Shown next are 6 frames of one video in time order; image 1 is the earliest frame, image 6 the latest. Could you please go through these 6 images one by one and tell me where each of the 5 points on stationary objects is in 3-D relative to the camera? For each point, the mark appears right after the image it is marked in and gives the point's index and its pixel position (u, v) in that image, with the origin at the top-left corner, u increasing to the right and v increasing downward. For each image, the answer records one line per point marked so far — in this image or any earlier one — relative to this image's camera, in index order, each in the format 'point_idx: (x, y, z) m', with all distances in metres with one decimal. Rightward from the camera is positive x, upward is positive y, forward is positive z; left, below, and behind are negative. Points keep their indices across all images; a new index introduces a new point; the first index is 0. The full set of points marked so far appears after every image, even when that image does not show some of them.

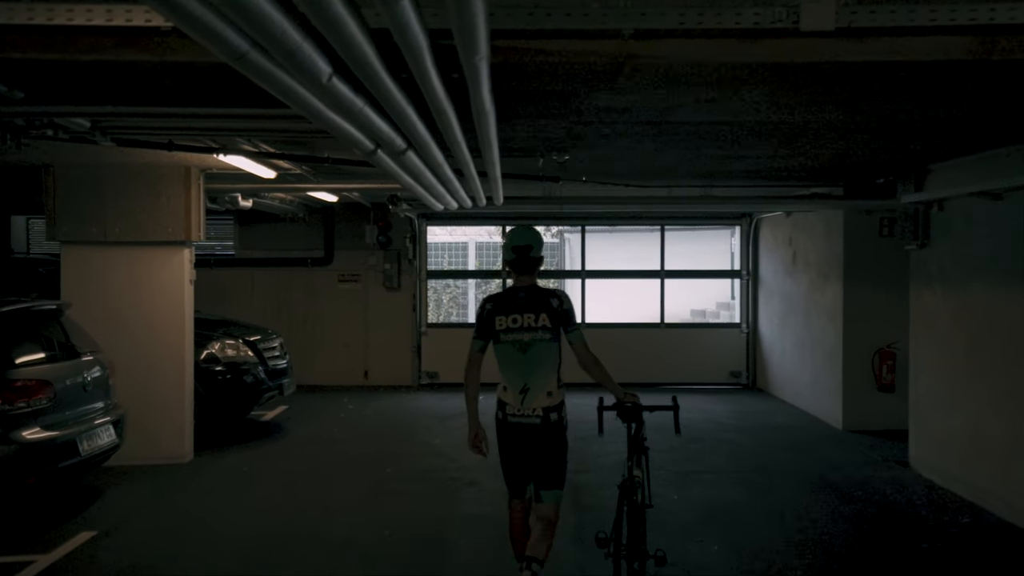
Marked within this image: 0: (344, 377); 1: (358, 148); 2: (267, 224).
0: (-2.0, -1.1, +10.9) m
1: (-0.7, +0.6, +4.0) m
2: (-2.9, +0.7, +10.9) m
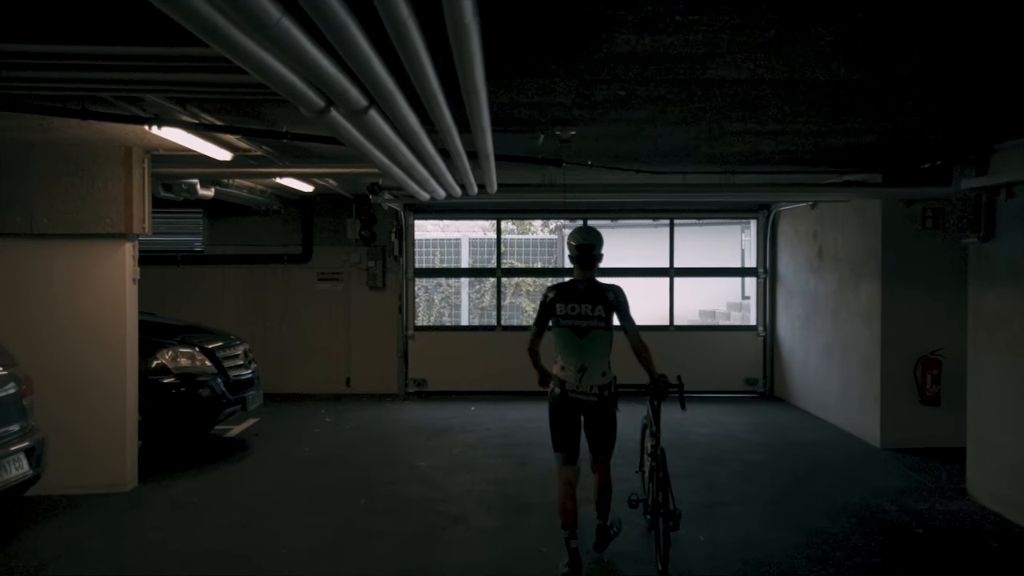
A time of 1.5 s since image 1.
0: (-2.0, -1.0, +10.0) m
1: (-0.7, +0.6, +3.1) m
2: (-3.0, +0.8, +10.0) m
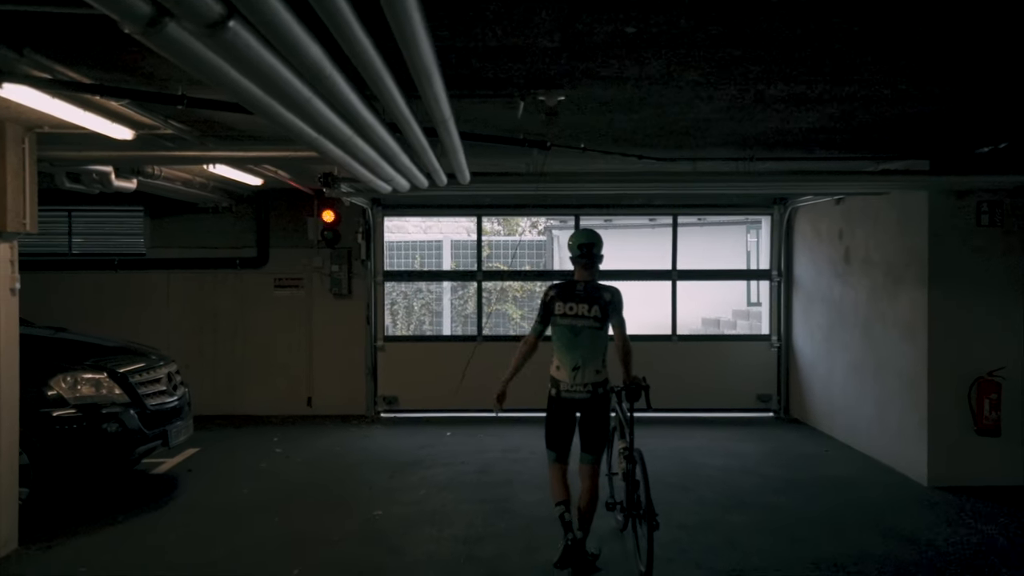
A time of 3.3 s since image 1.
0: (-2.2, -1.1, +8.8) m
1: (-0.8, +0.6, +1.9) m
2: (-3.2, +0.7, +8.8) m
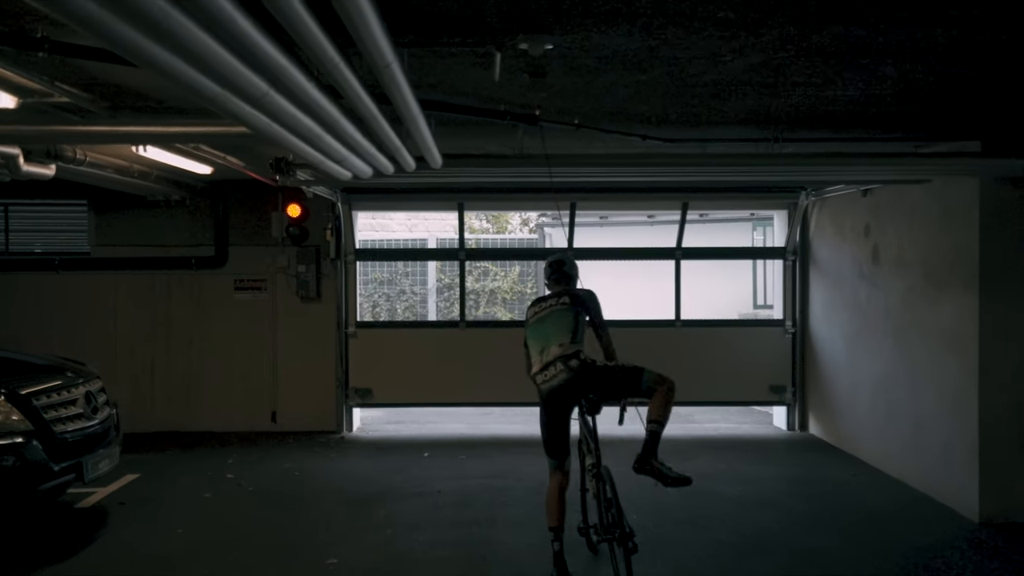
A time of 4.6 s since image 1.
0: (-2.3, -1.1, +7.9) m
1: (-0.9, +0.5, +1.1) m
2: (-3.3, +0.7, +7.9) m
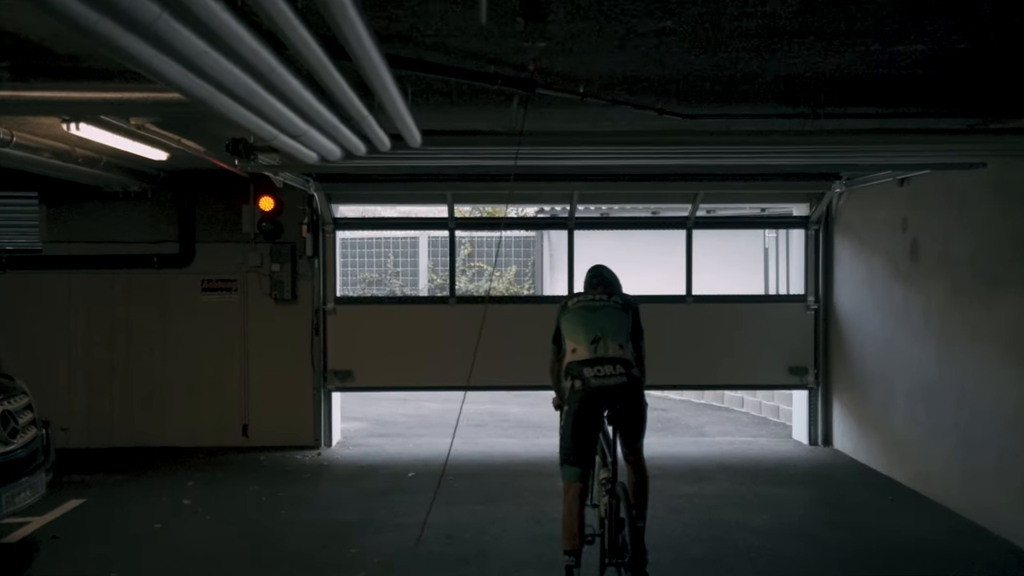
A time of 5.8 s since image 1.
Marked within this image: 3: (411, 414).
0: (-2.4, -1.1, +7.2) m
1: (-0.9, +0.5, +0.3) m
2: (-3.3, +0.6, +7.2) m
3: (-1.0, -1.2, +8.9) m
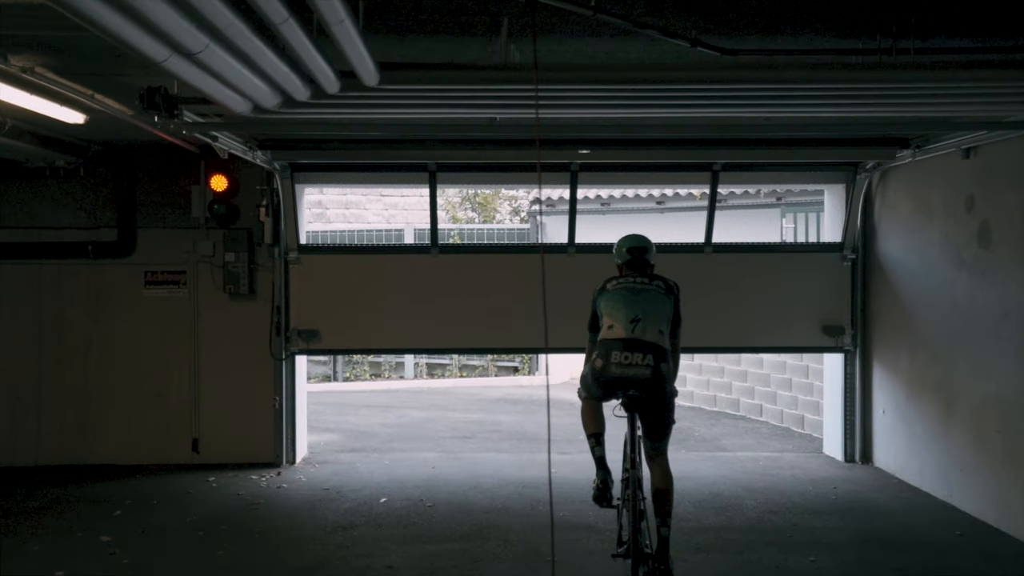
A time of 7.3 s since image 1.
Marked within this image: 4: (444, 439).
0: (-2.4, -1.1, +6.2) m
1: (-0.9, +0.6, -0.6) m
2: (-3.4, +0.7, +6.2) m
3: (-1.0, -1.2, +7.9) m
4: (-0.5, -1.2, +7.3) m
